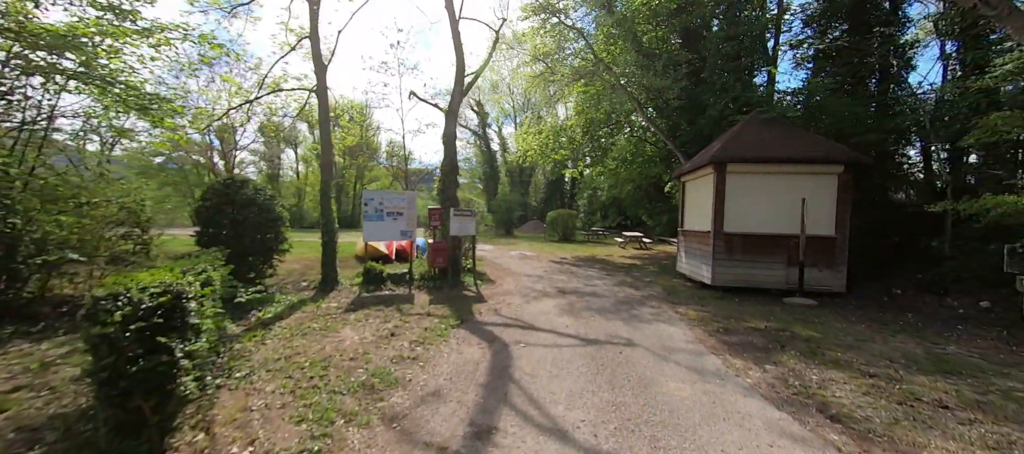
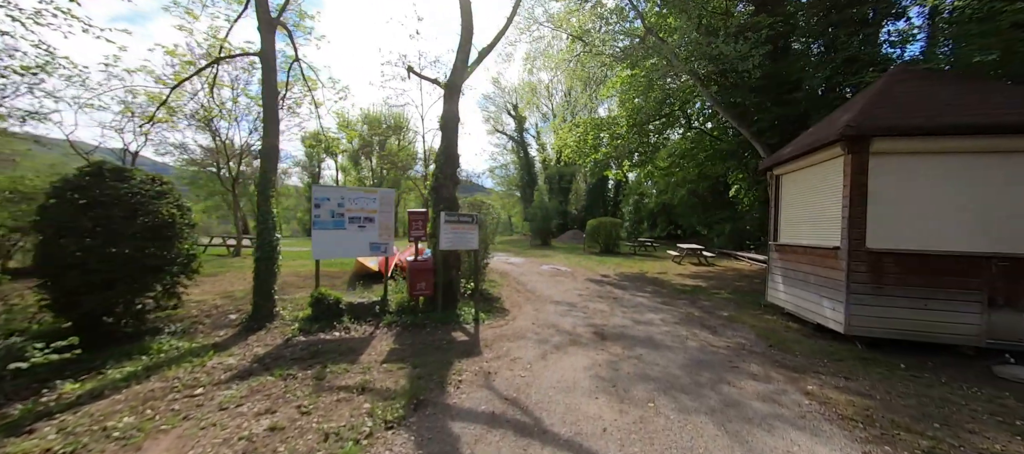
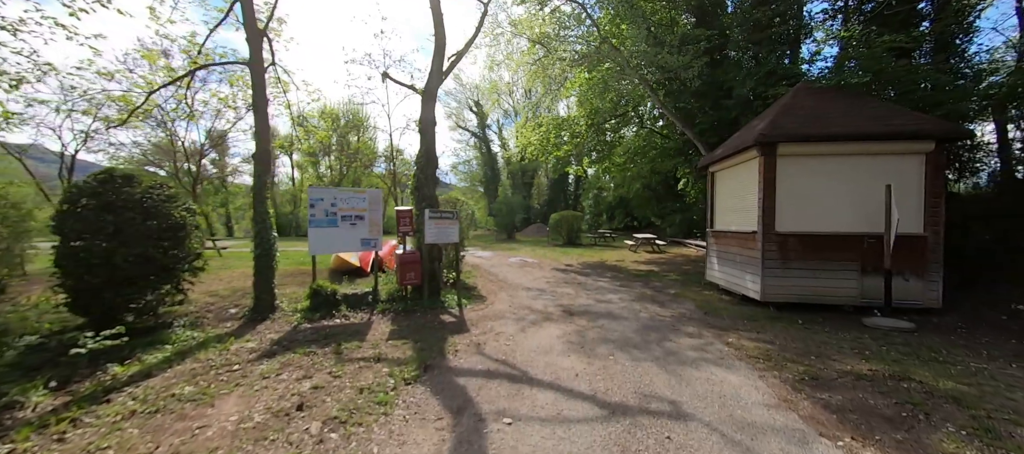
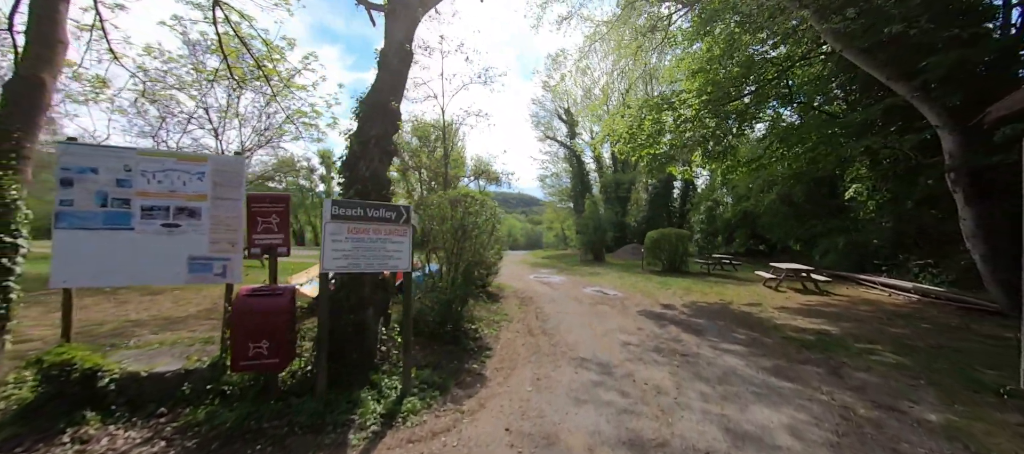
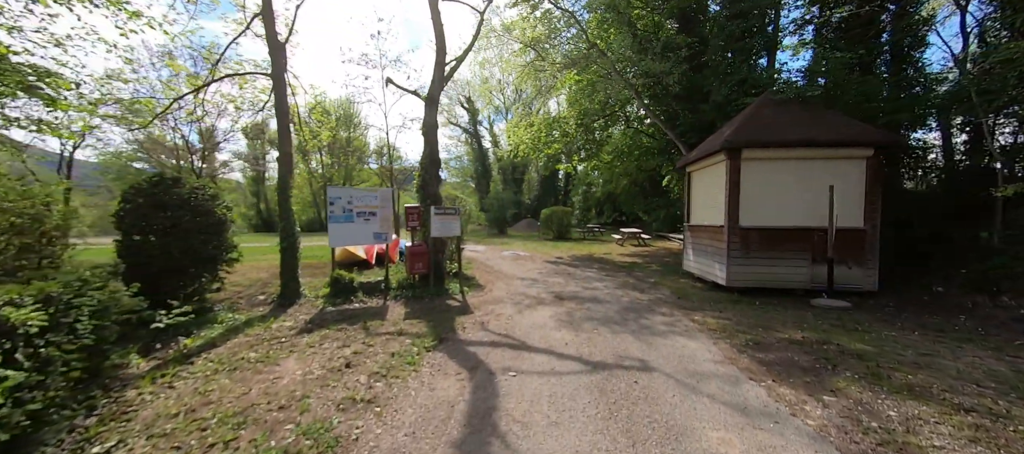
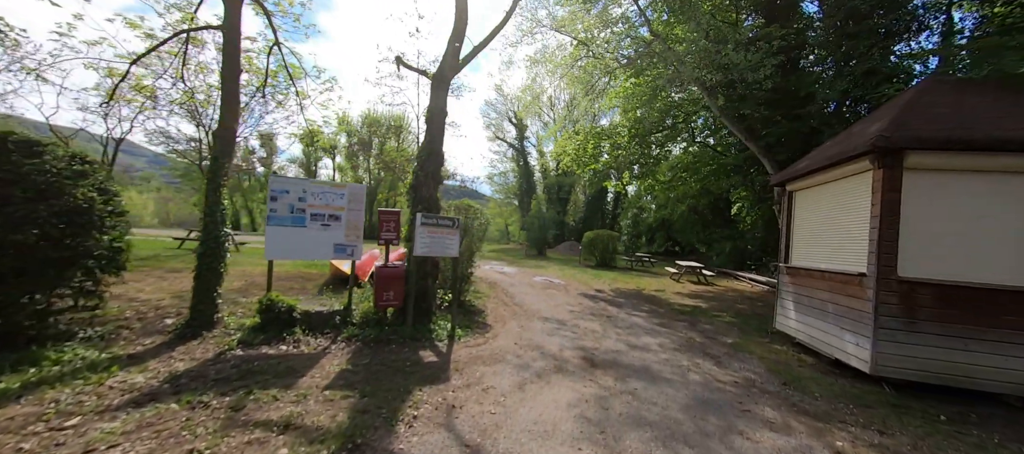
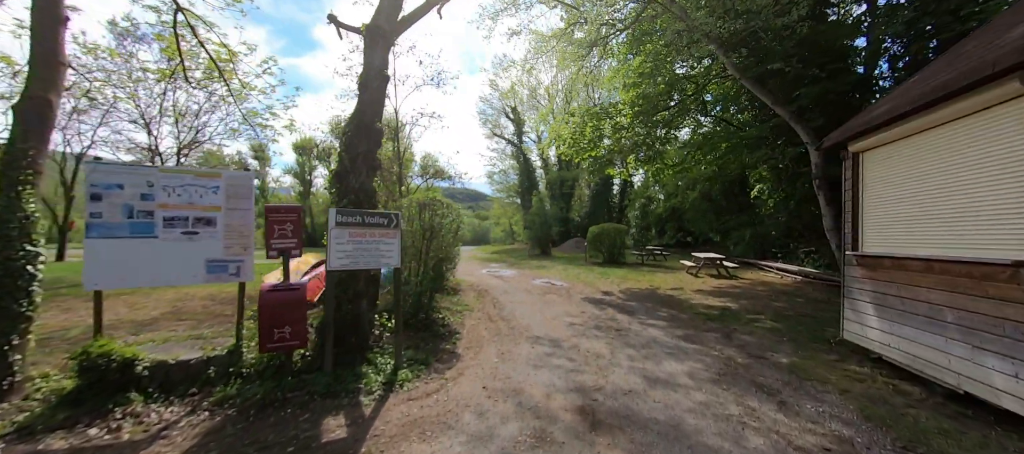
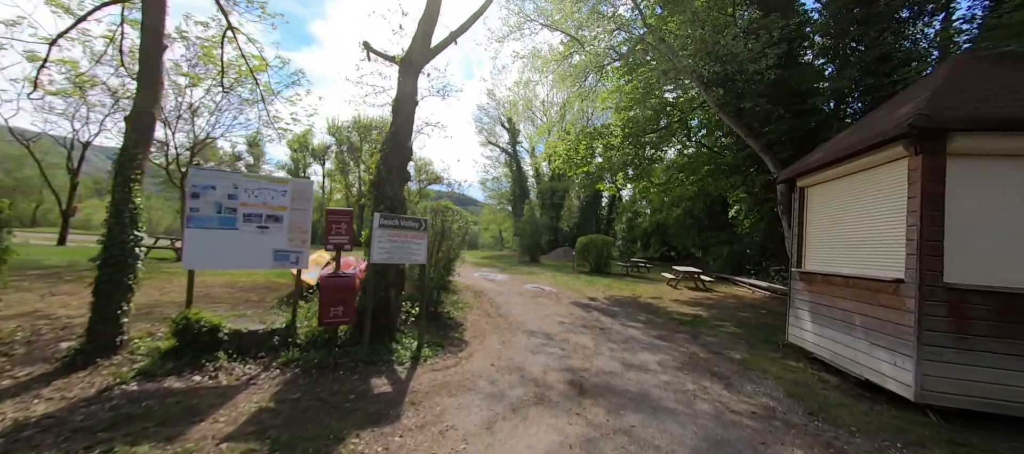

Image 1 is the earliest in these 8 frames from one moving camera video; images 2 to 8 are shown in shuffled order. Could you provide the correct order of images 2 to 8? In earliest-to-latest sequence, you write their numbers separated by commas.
5, 3, 2, 6, 8, 7, 4
